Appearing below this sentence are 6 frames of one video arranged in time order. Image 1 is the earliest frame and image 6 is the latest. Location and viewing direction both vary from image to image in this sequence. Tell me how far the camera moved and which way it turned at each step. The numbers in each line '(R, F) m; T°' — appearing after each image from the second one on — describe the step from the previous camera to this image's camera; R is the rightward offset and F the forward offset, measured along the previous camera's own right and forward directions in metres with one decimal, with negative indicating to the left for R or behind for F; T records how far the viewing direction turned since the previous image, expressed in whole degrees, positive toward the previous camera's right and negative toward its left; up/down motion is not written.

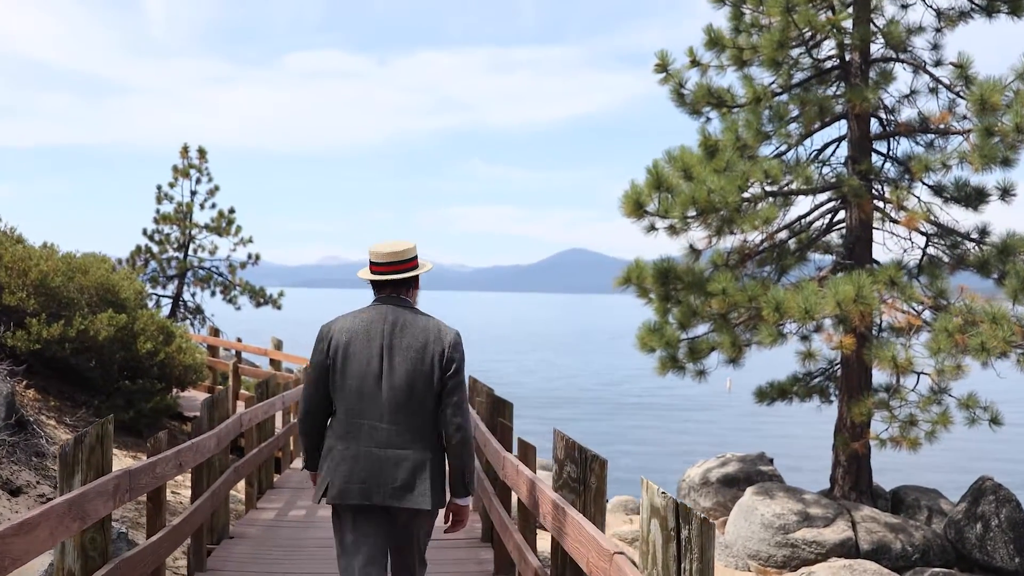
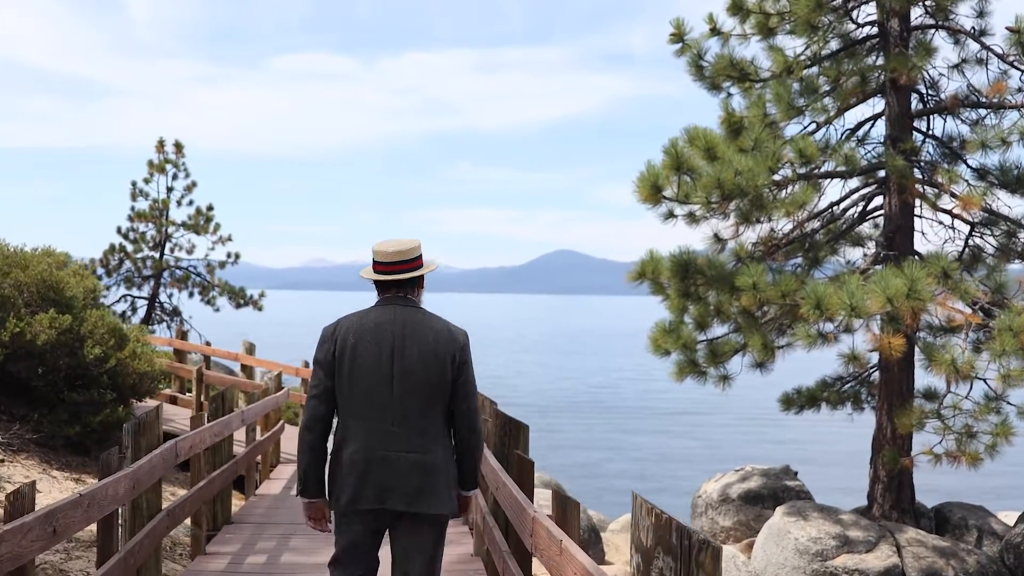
(-0.1, +1.5) m; +1°
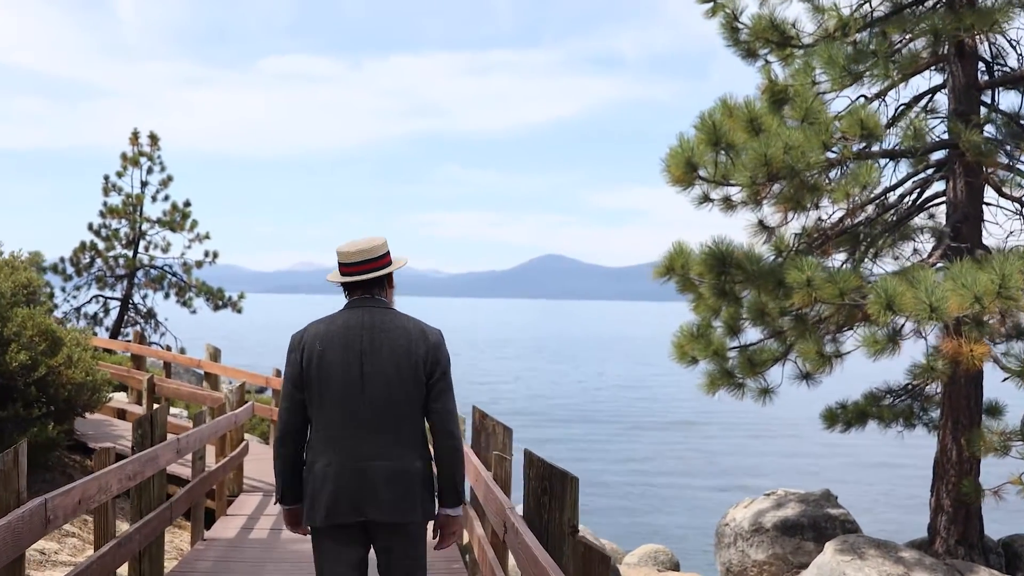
(-0.2, +1.7) m; +1°
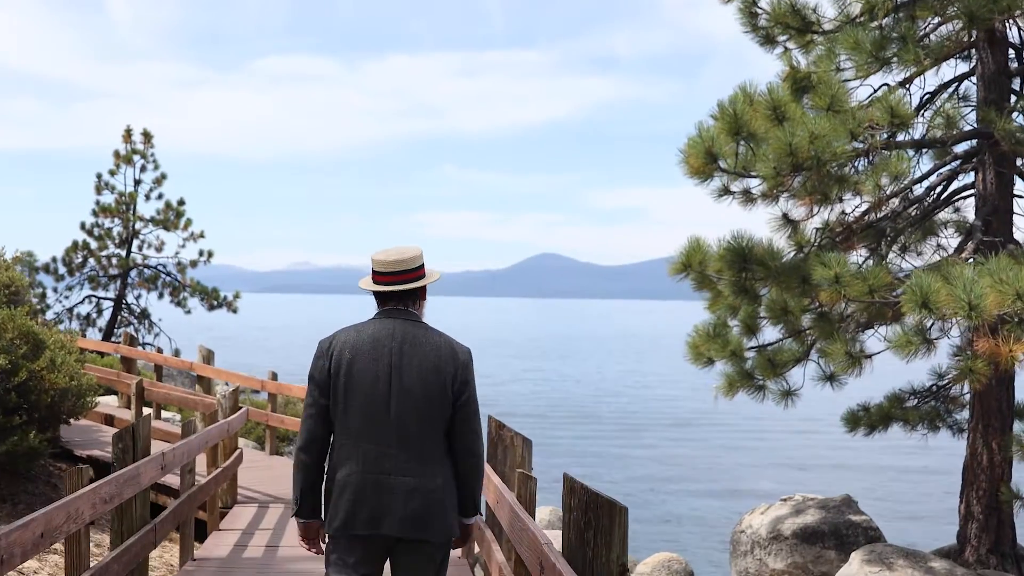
(-0.1, +0.5) m; 0°
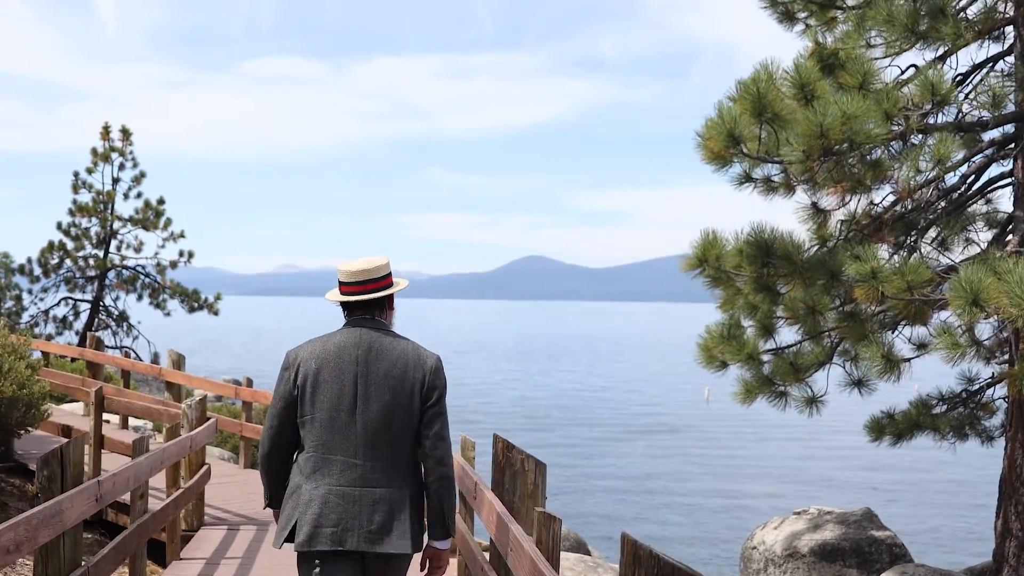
(-0.1, +0.8) m; +1°
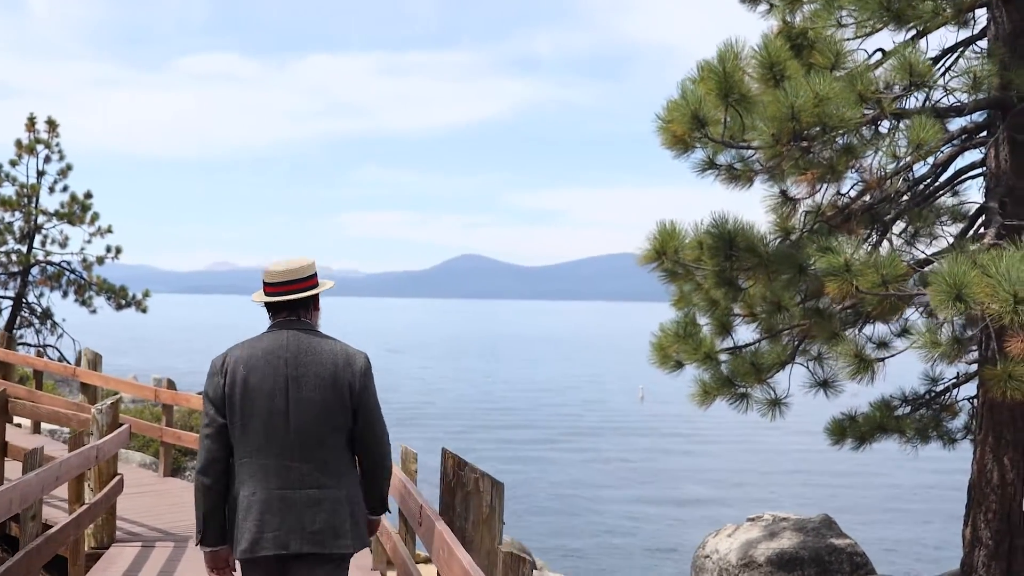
(0.0, +0.6) m; +3°
